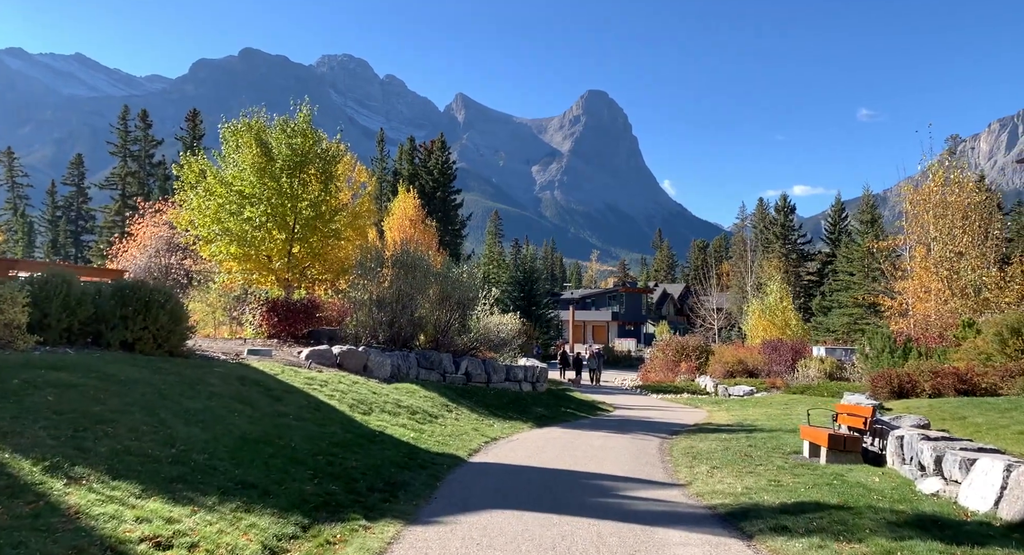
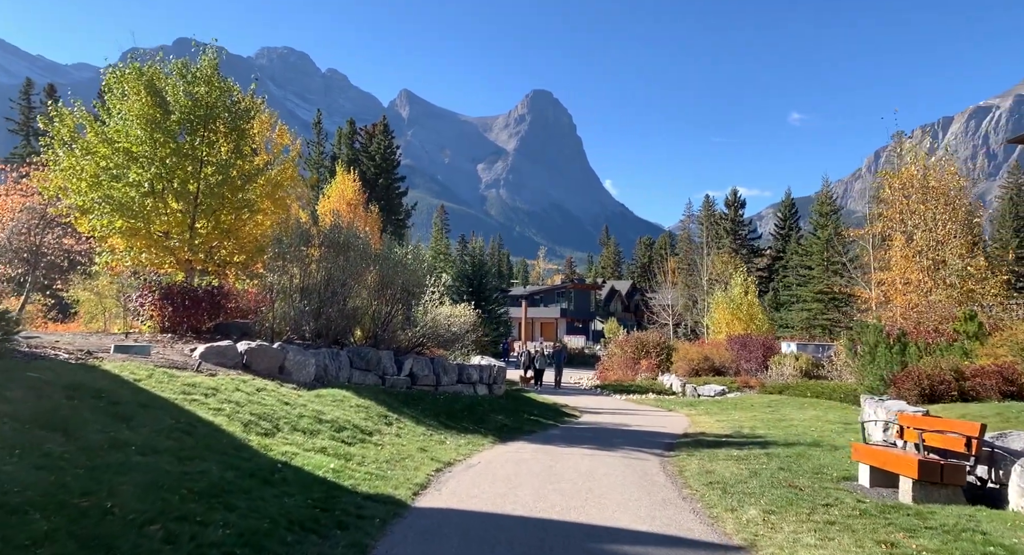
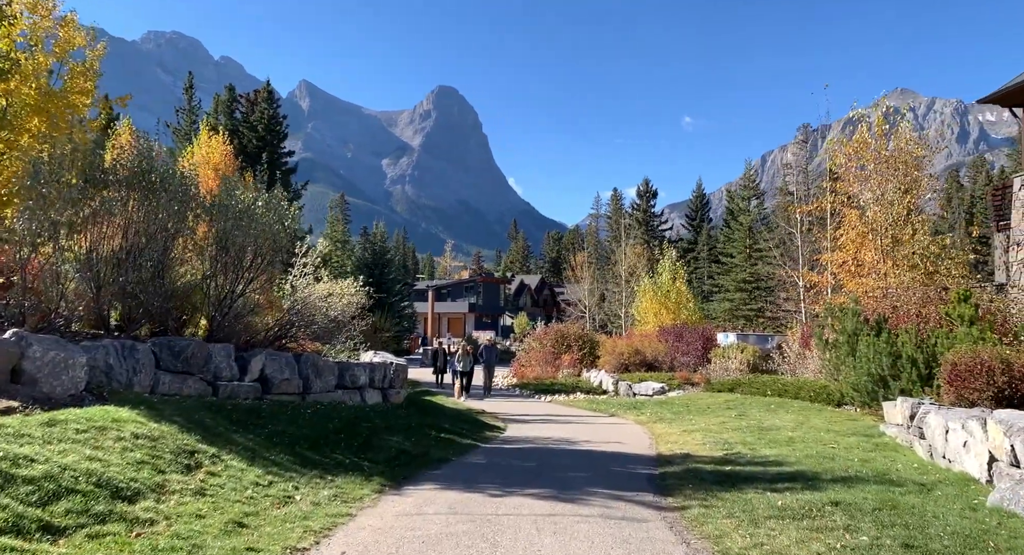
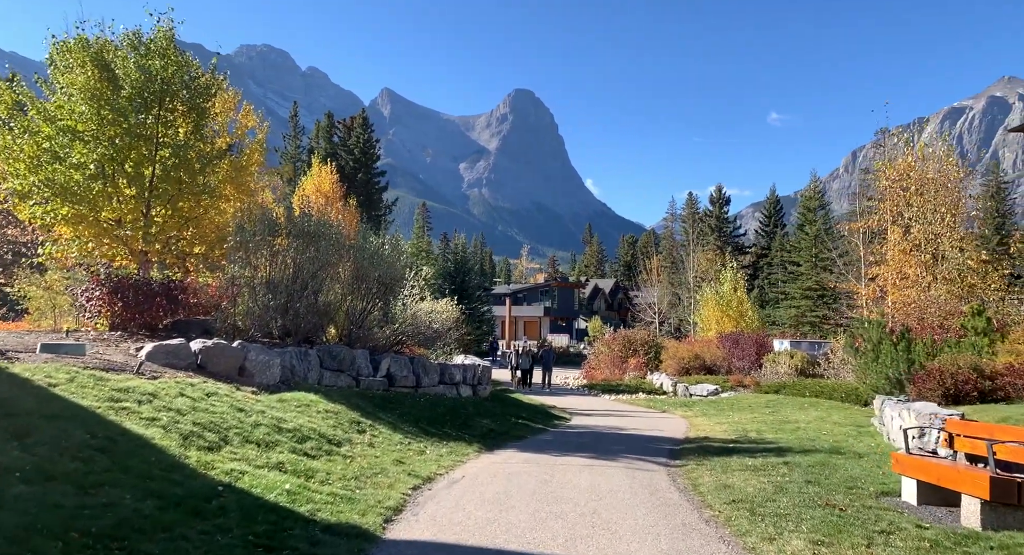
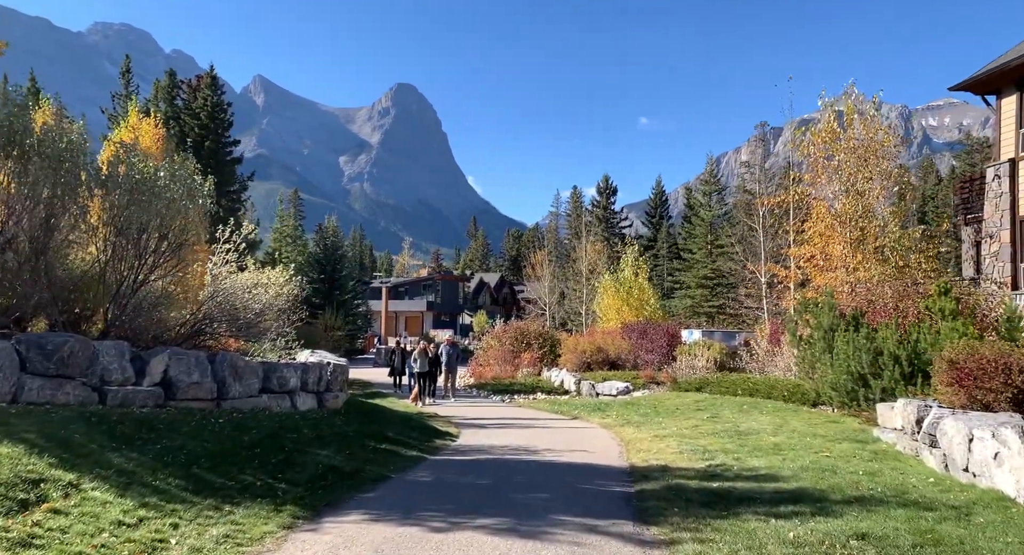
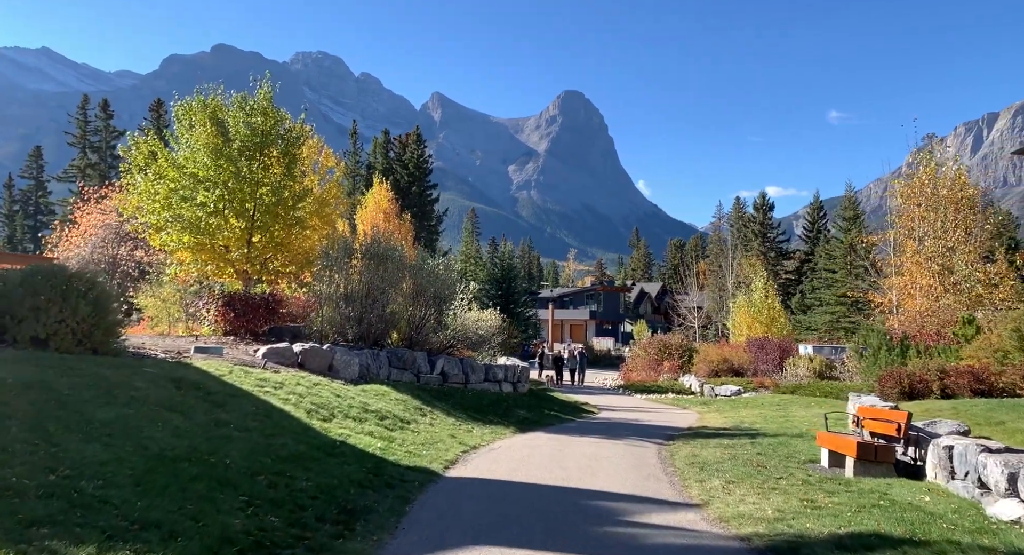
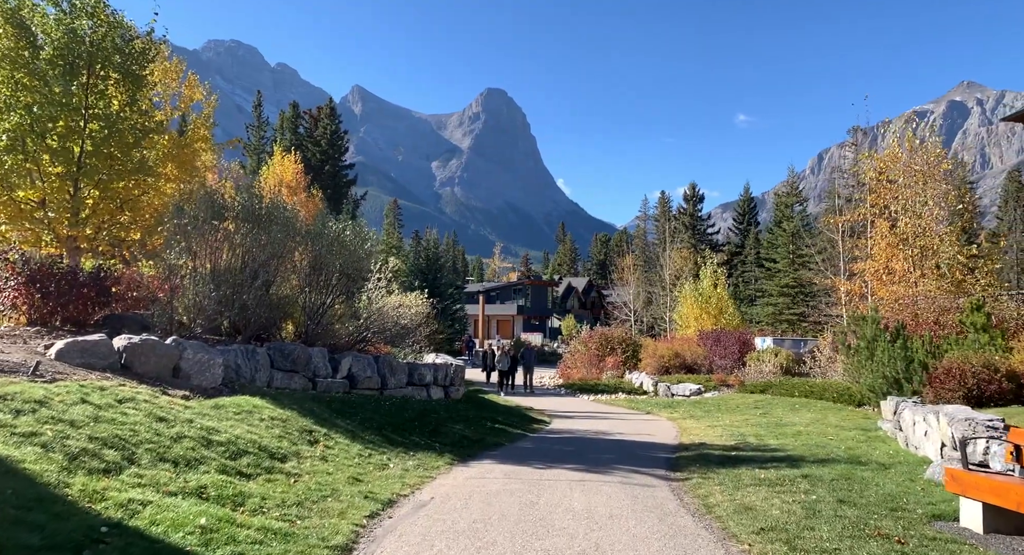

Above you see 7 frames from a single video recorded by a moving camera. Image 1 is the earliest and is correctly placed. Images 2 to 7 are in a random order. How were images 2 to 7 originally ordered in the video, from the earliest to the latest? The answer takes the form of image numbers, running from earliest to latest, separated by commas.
6, 2, 4, 7, 3, 5
